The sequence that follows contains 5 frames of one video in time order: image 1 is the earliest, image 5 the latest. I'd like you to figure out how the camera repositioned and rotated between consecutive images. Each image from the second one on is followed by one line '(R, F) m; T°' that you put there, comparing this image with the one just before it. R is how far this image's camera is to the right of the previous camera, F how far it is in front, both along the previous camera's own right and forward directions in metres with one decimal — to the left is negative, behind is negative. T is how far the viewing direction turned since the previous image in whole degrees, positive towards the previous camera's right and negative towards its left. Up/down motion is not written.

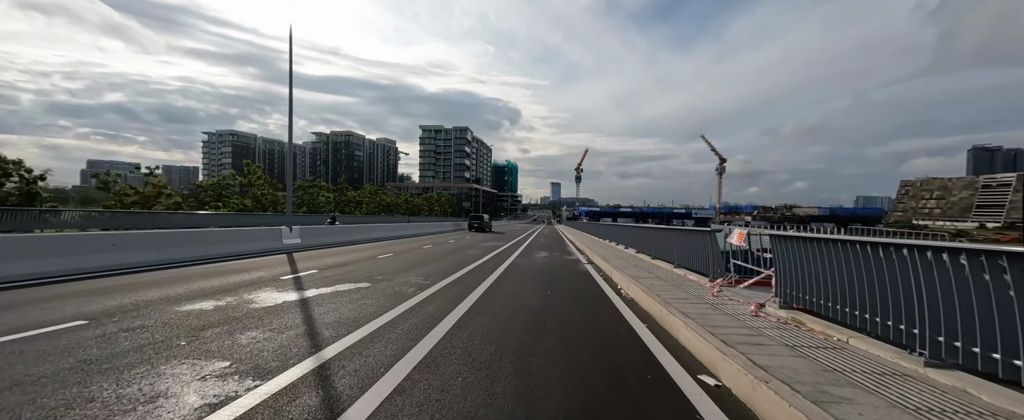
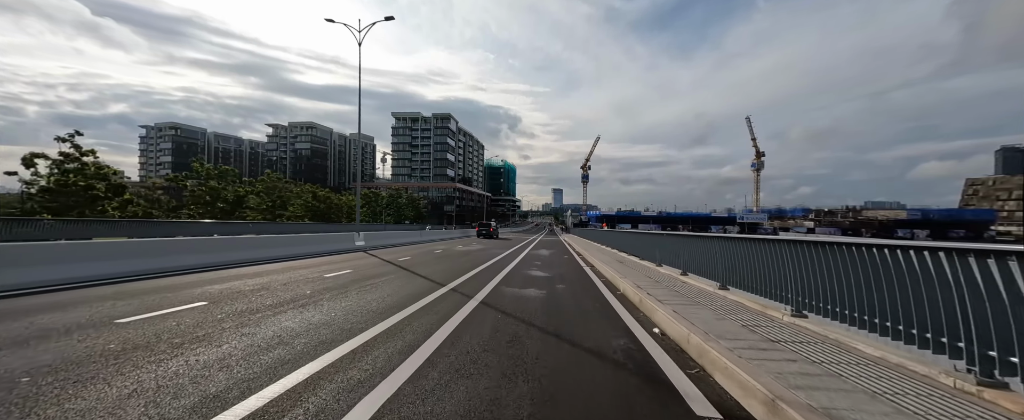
(+0.6, +5.0) m; 0°
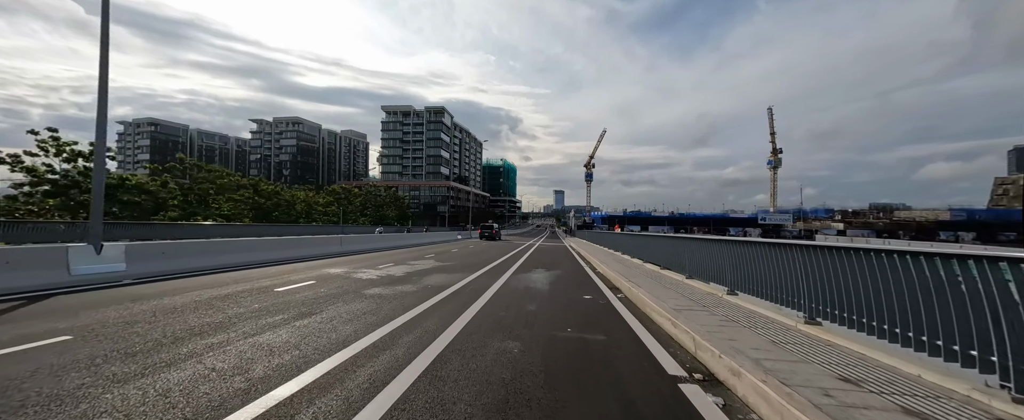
(+0.2, +1.6) m; 0°
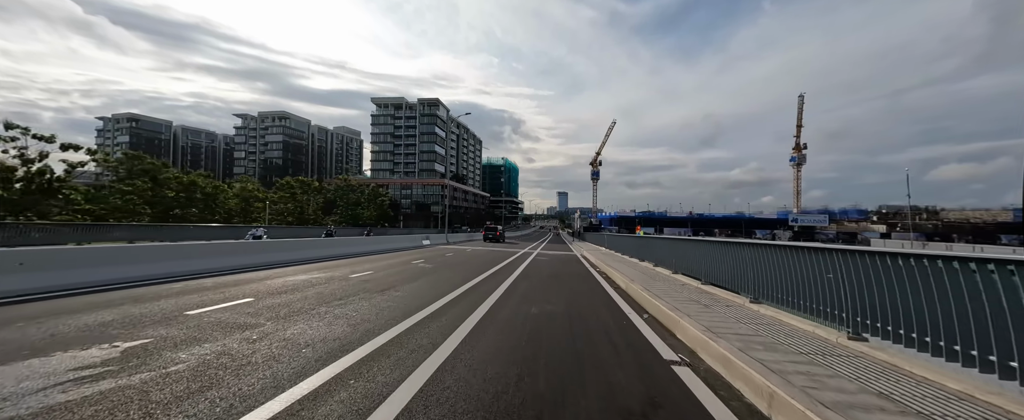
(+0.2, +1.6) m; -1°
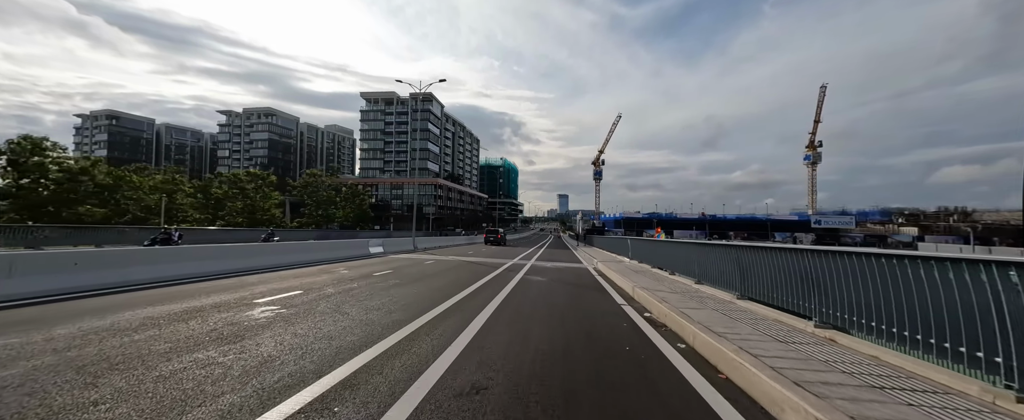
(+0.2, +1.1) m; 0°
